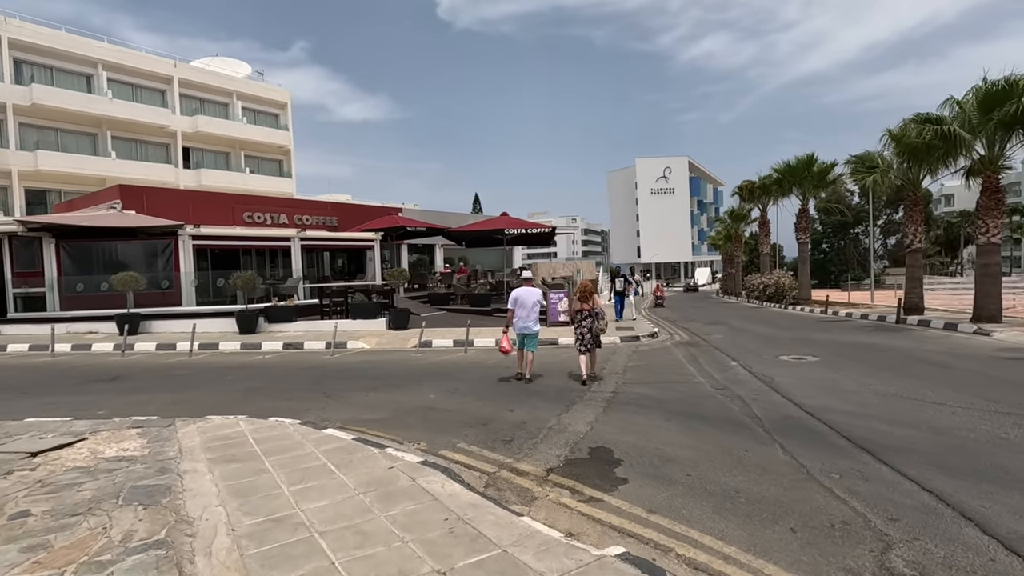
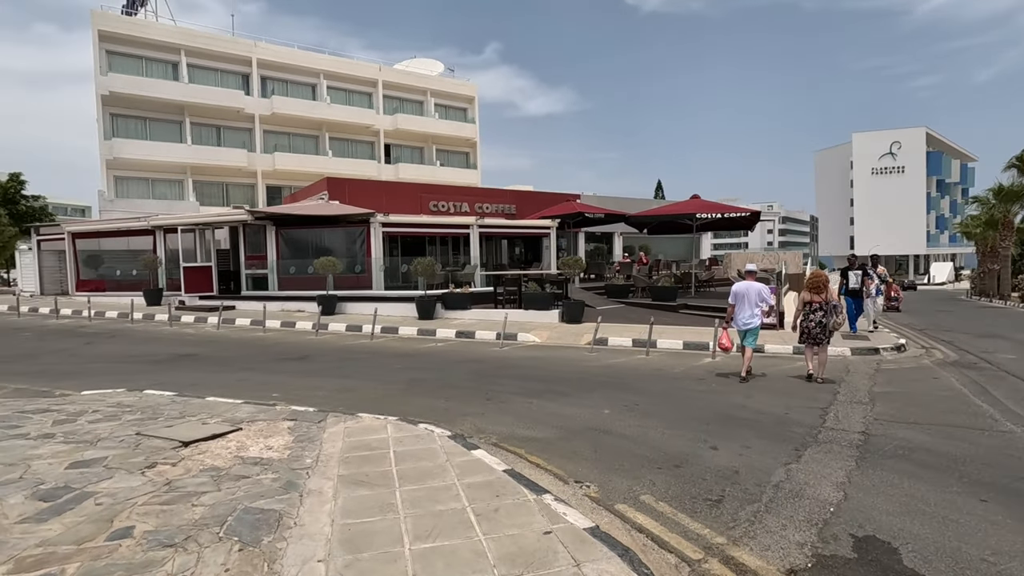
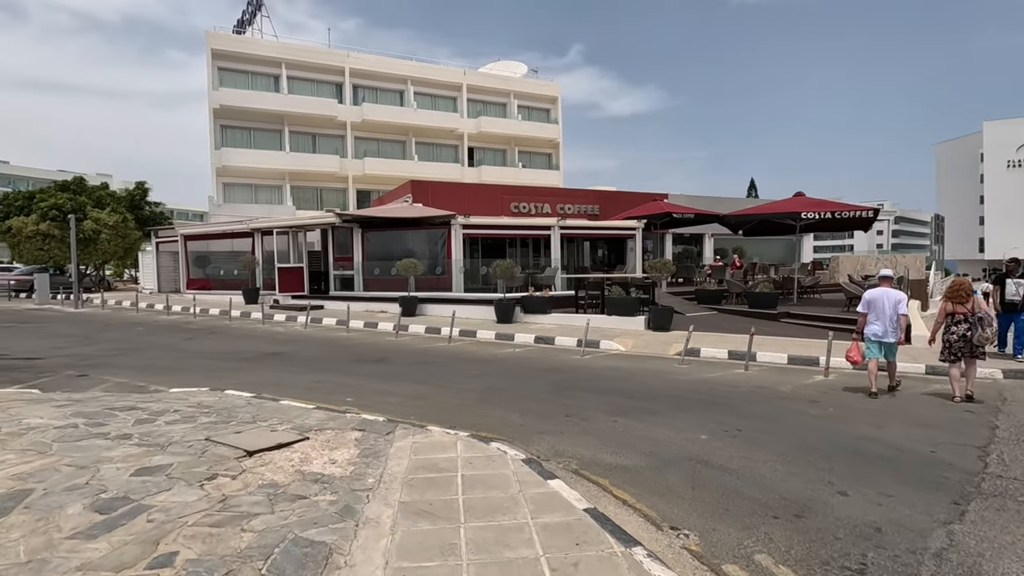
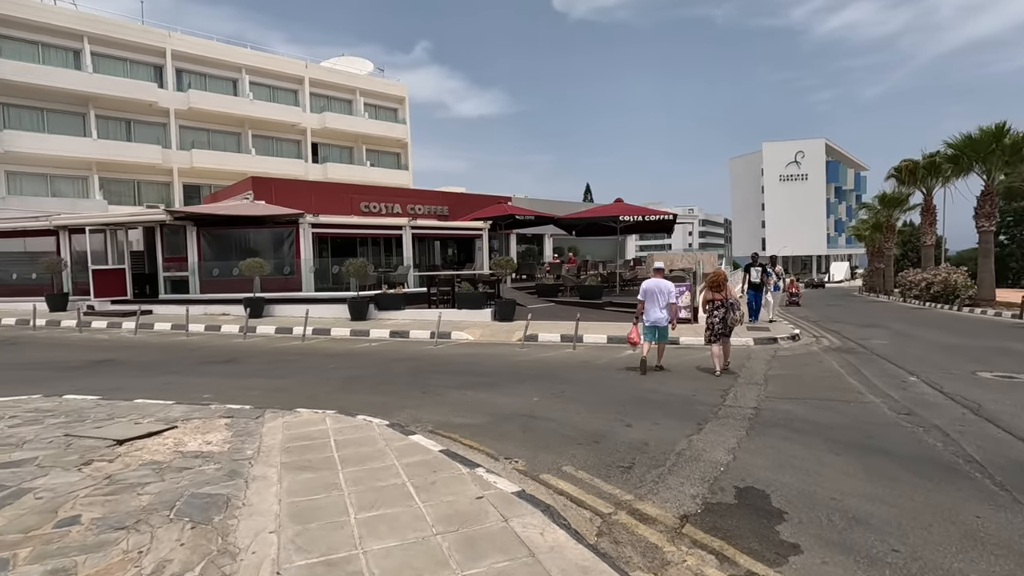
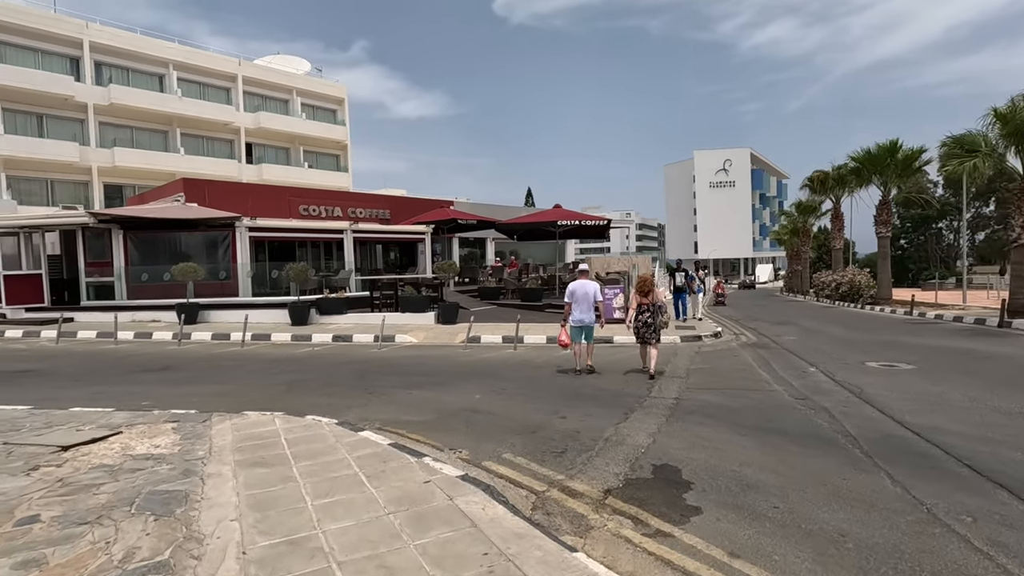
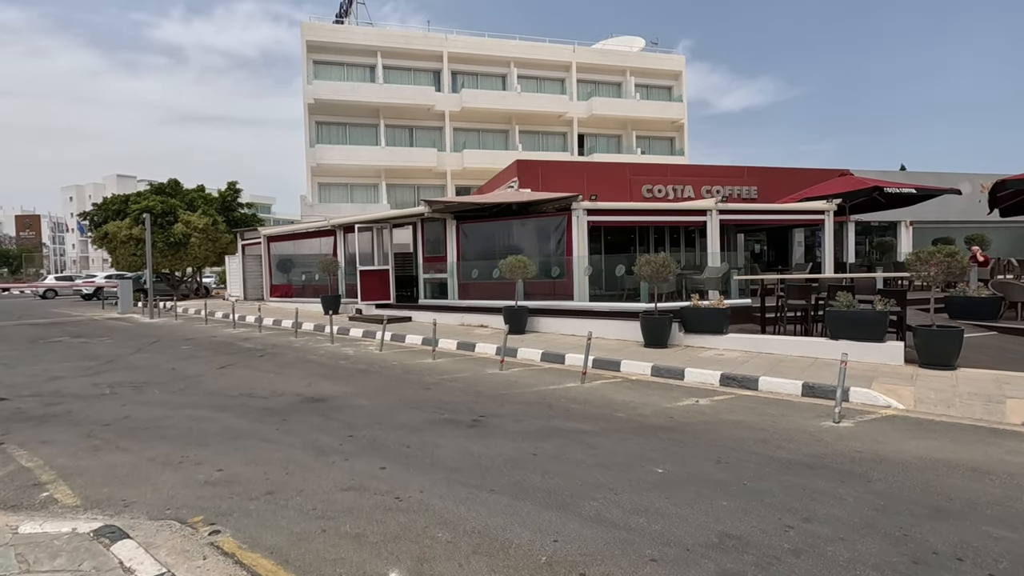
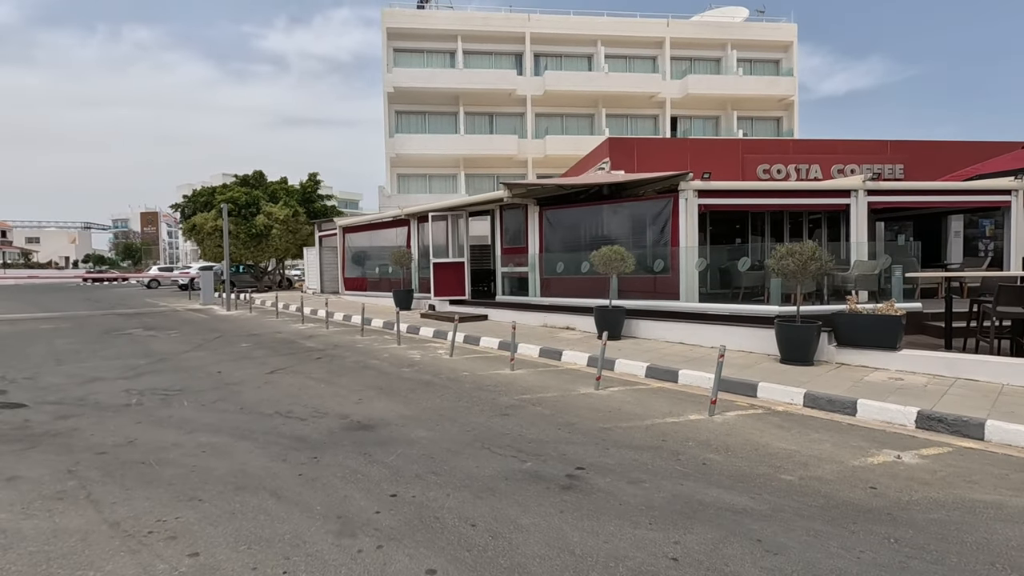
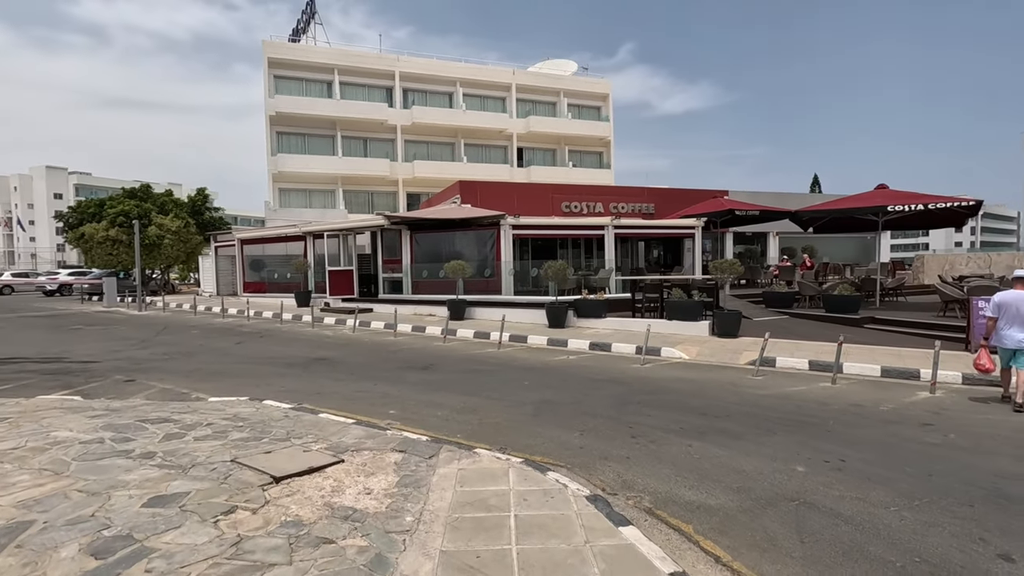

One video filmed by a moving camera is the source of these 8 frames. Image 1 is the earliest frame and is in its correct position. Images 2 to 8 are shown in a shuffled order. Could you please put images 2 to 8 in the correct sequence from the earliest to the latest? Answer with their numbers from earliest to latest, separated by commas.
5, 4, 2, 3, 8, 6, 7
